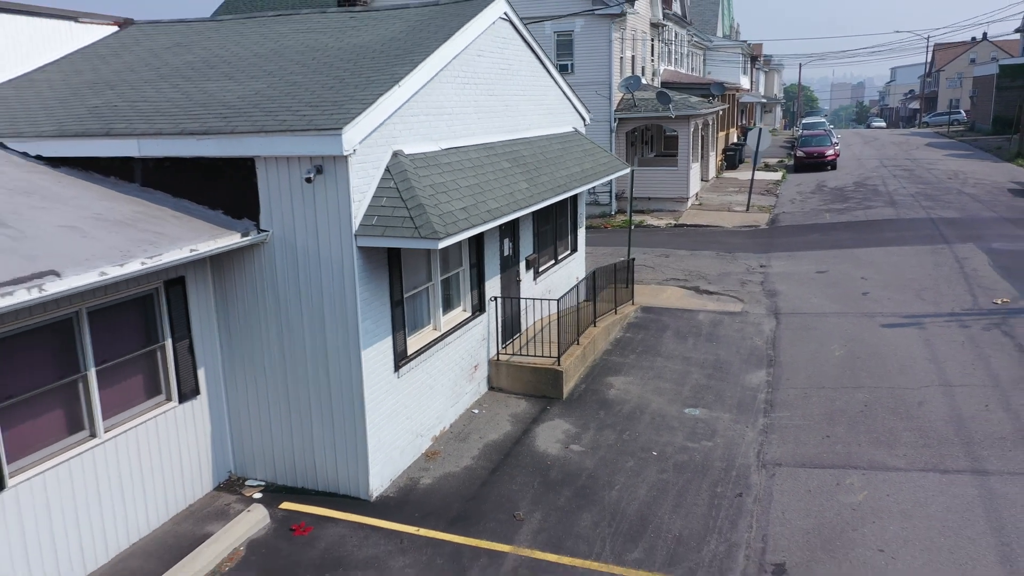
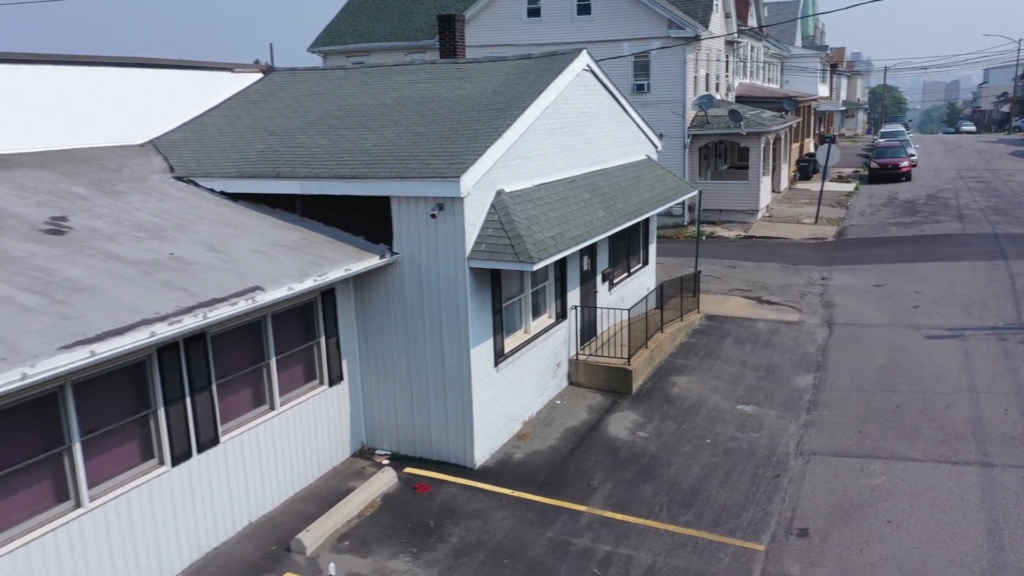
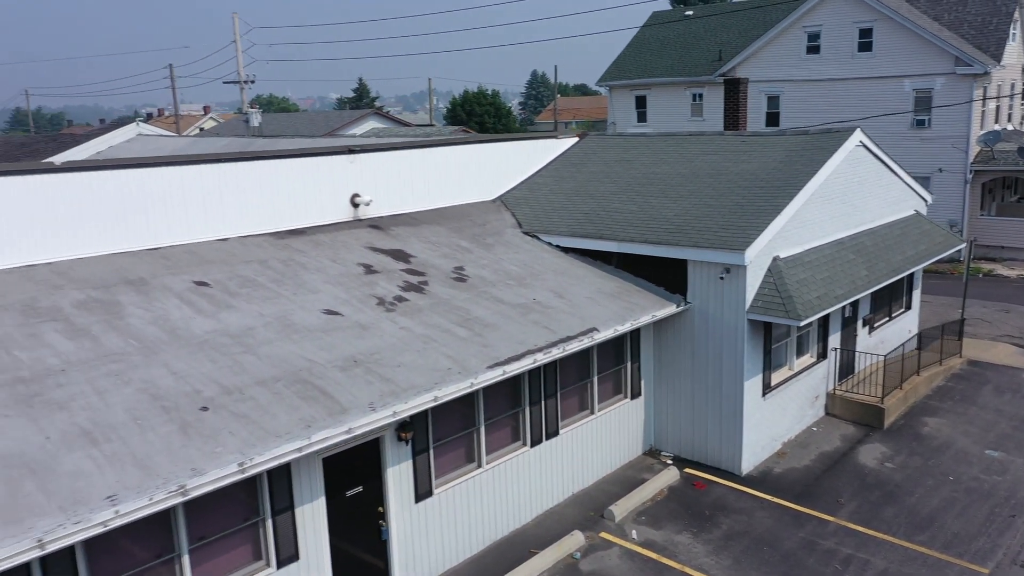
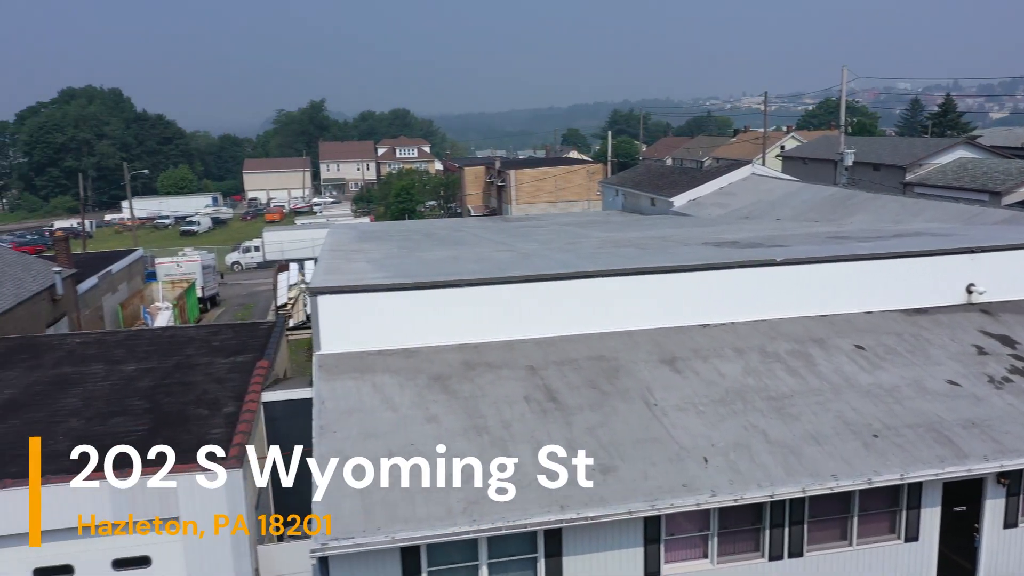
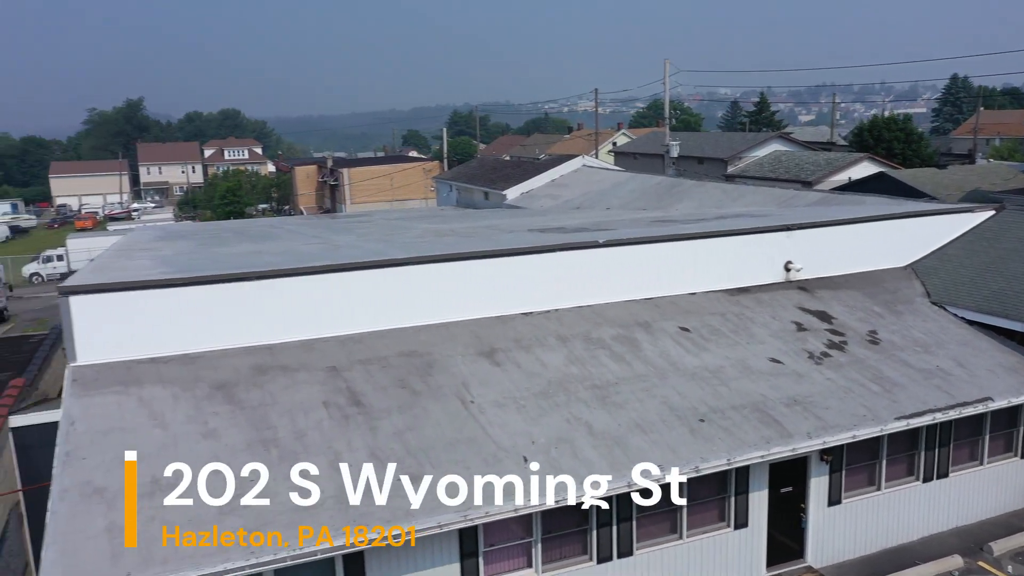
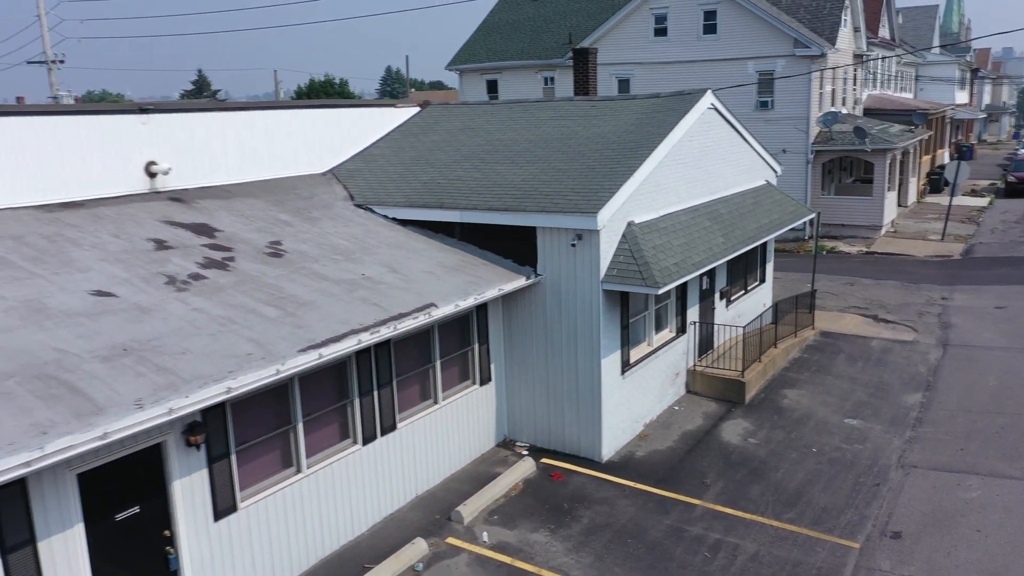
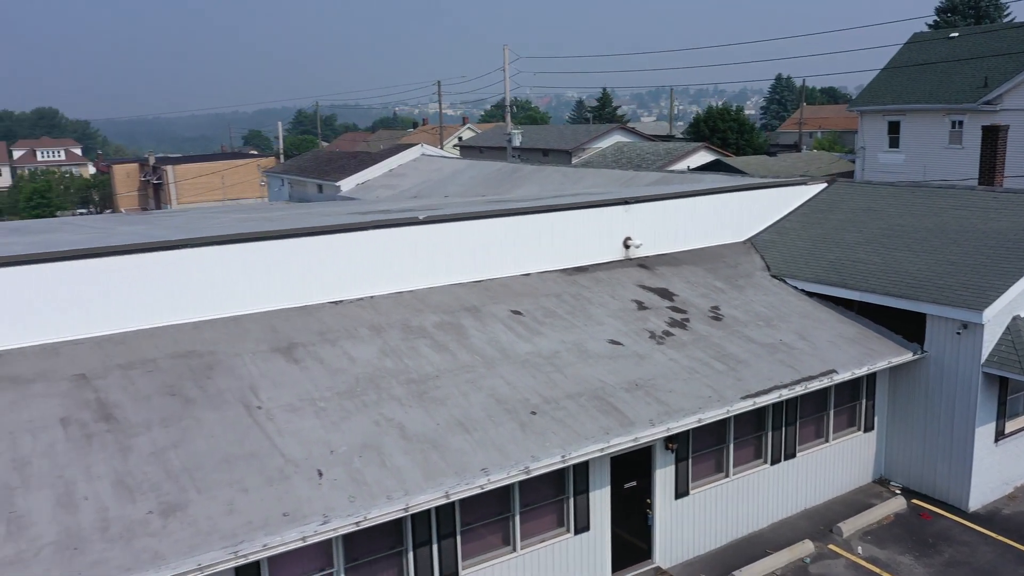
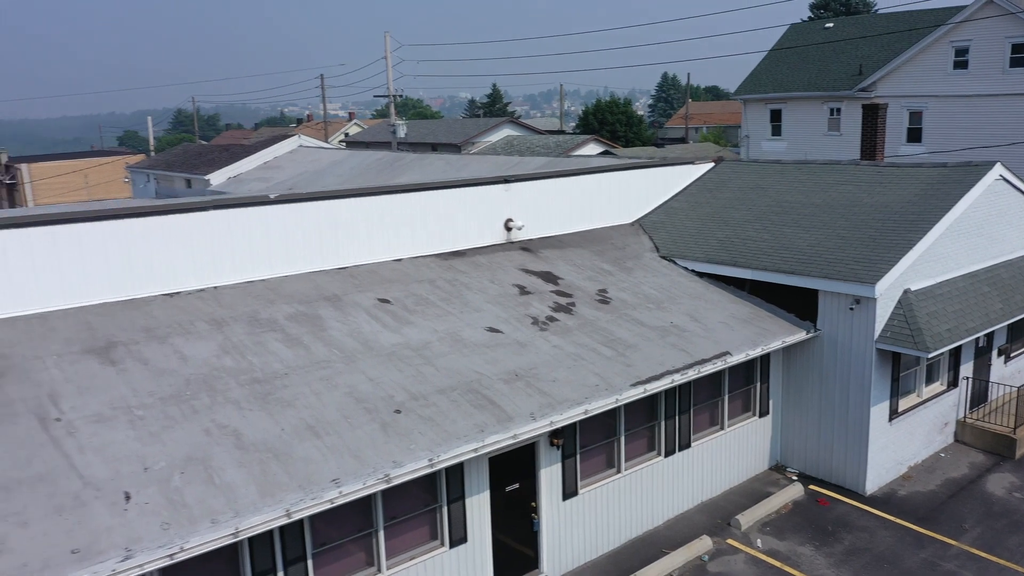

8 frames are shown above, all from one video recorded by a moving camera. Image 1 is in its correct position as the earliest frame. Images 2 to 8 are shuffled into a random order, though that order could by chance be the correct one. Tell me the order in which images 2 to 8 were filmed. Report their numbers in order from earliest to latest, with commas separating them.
2, 6, 3, 8, 7, 5, 4
